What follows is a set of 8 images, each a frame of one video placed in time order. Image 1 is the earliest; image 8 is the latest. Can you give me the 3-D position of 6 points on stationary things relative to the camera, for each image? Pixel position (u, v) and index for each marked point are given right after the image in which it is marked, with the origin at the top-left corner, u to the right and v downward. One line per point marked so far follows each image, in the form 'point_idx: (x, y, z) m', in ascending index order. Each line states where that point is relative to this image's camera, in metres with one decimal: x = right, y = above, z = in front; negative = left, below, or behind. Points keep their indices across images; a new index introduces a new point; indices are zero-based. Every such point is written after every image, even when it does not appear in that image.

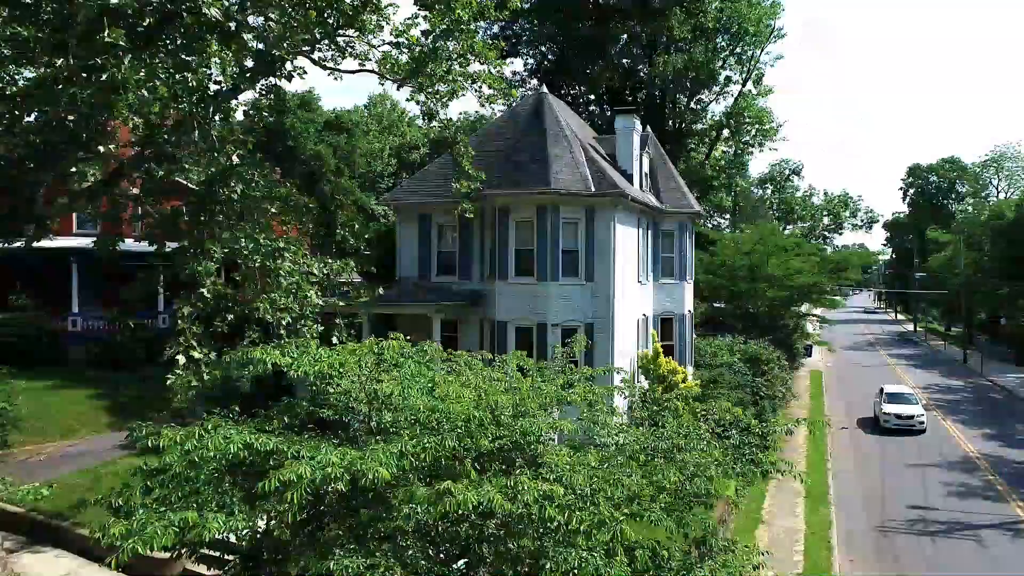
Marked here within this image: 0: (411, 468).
0: (-0.9, -1.5, +6.2) m
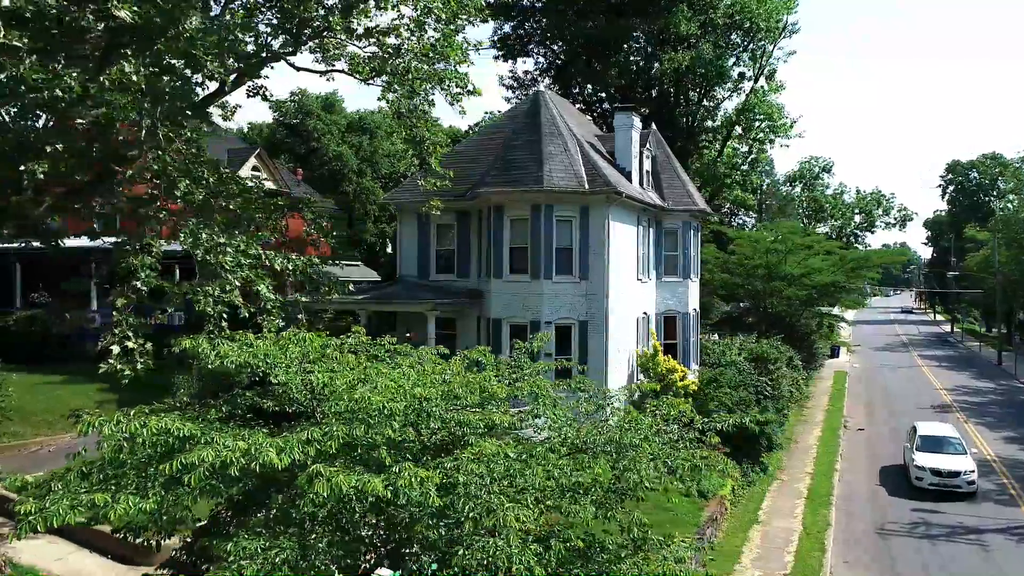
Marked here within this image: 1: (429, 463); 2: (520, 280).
0: (-1.7, -1.4, +6.4) m
1: (-1.0, -1.6, +6.8) m
2: (+0.2, +0.2, +18.5) m
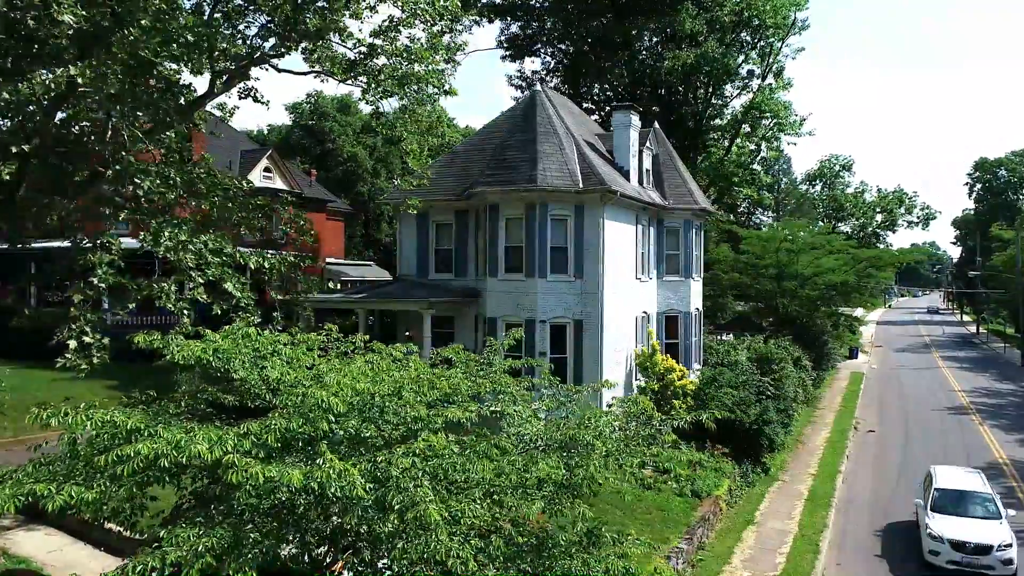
0: (-2.2, -1.4, +6.5) m
1: (-1.5, -1.5, +6.9) m
2: (+0.1, +0.2, +18.6) m
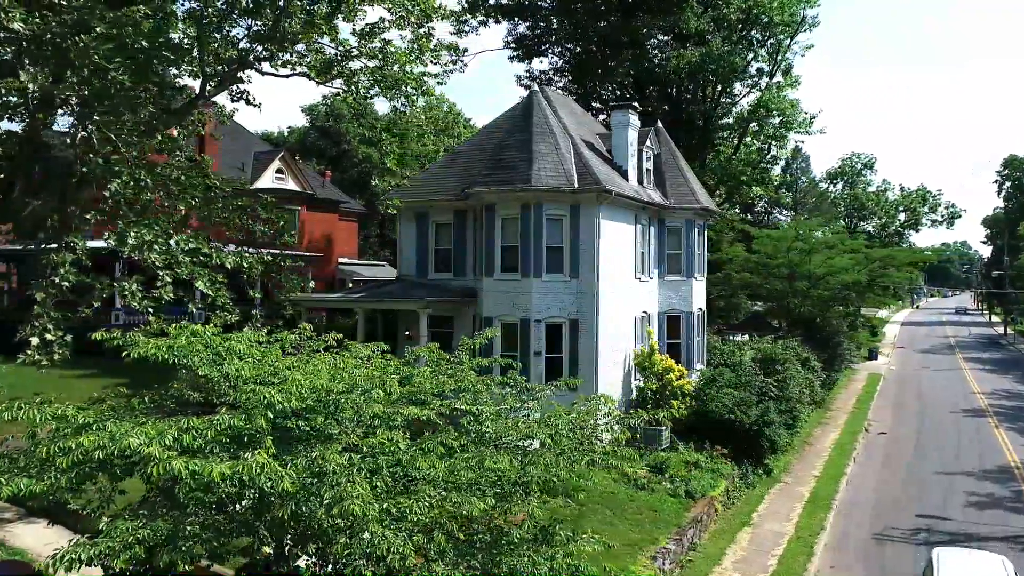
0: (-2.7, -1.4, +6.6) m
1: (-2.0, -1.5, +7.0) m
2: (0.0, +0.2, +18.7) m
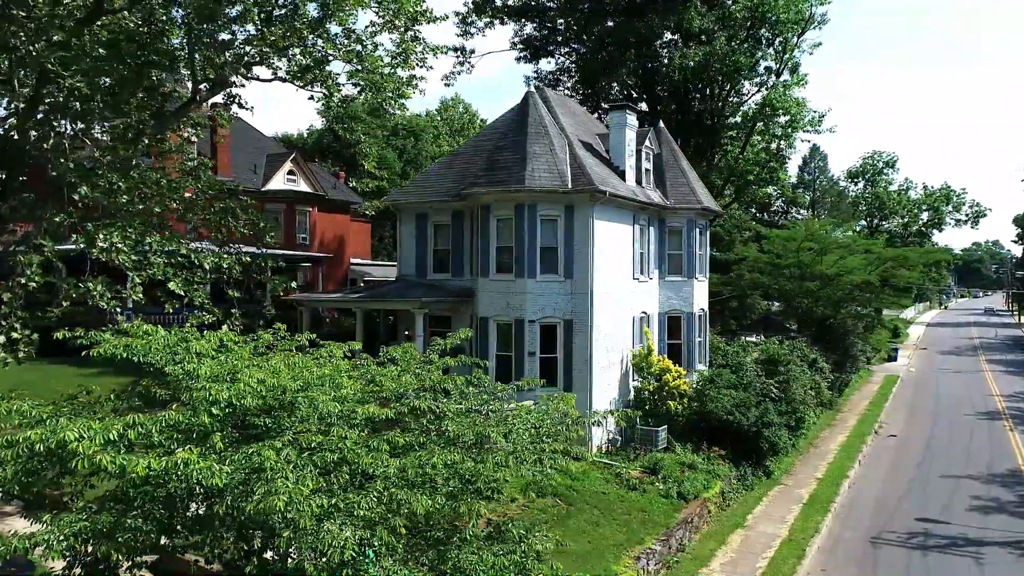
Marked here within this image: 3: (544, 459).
0: (-3.3, -1.4, +6.8) m
1: (-2.5, -1.5, +7.2) m
2: (-0.2, +0.2, +18.8) m
3: (+0.4, -2.0, +8.6) m
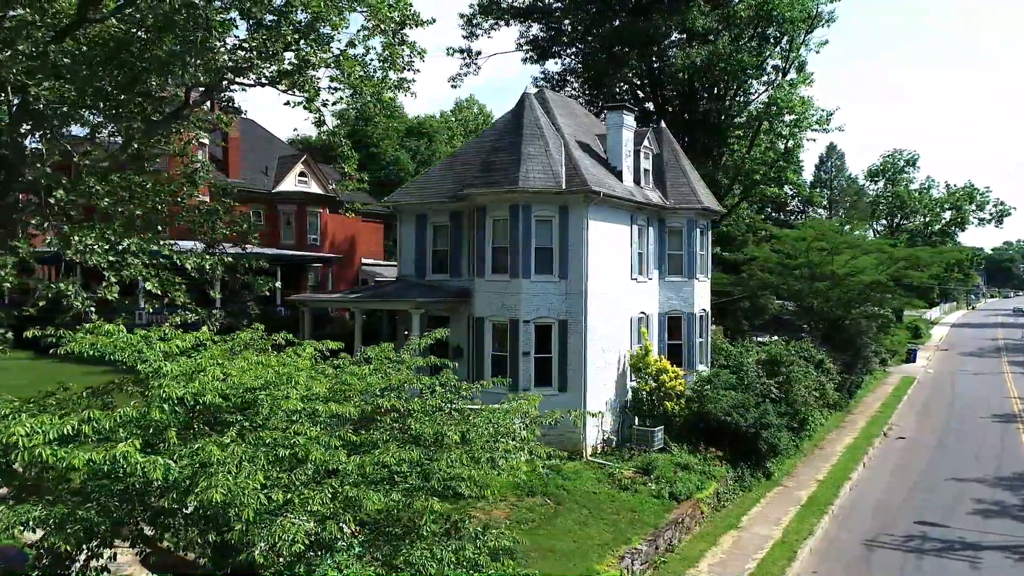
0: (-3.8, -1.4, +7.0) m
1: (-3.0, -1.5, +7.4) m
2: (-0.3, +0.2, +18.9) m
3: (-0.1, -2.0, +8.7) m
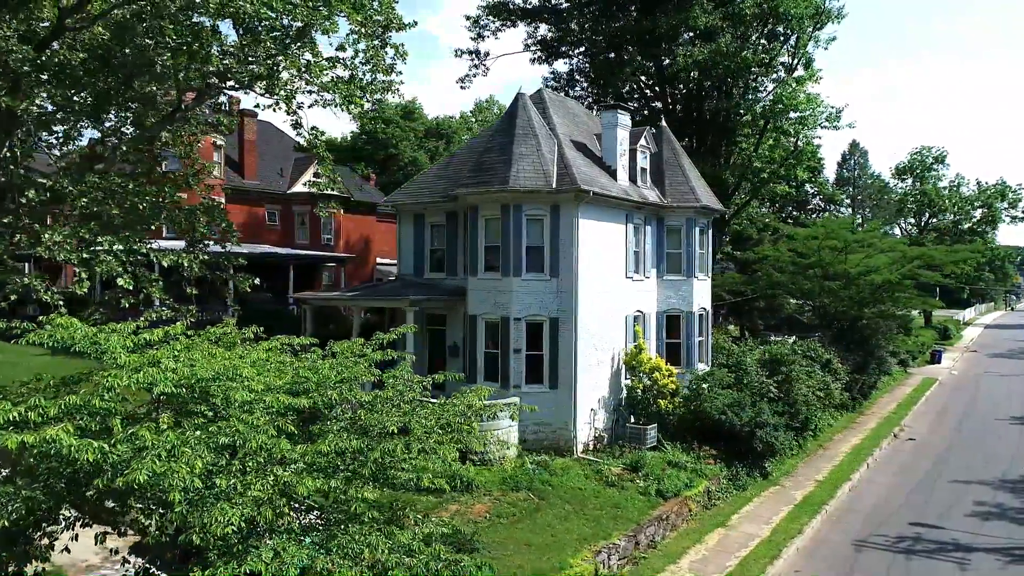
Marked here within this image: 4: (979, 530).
0: (-4.5, -1.4, +7.4) m
1: (-3.7, -1.5, +7.8) m
2: (-0.5, +0.3, +19.1) m
3: (-0.7, -2.0, +8.9) m
4: (+11.2, -5.8, +17.3) m
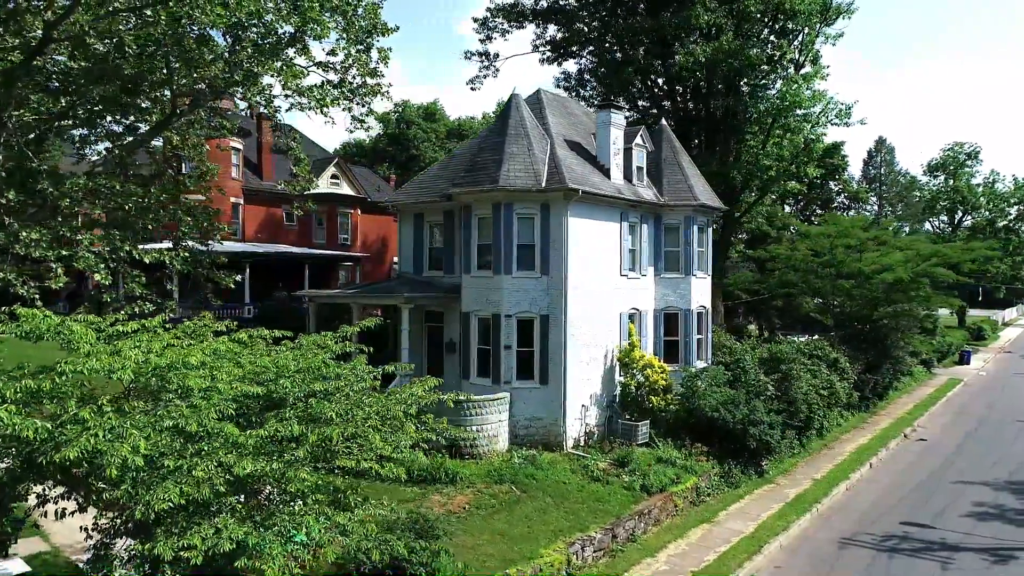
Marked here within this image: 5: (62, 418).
0: (-5.3, -1.3, +8.0) m
1: (-4.5, -1.4, +8.3) m
2: (-0.7, +0.3, +19.5) m
3: (-1.5, -1.9, +9.3) m
4: (+10.9, -5.7, +17.1) m
5: (-4.9, -1.5, +8.0) m
